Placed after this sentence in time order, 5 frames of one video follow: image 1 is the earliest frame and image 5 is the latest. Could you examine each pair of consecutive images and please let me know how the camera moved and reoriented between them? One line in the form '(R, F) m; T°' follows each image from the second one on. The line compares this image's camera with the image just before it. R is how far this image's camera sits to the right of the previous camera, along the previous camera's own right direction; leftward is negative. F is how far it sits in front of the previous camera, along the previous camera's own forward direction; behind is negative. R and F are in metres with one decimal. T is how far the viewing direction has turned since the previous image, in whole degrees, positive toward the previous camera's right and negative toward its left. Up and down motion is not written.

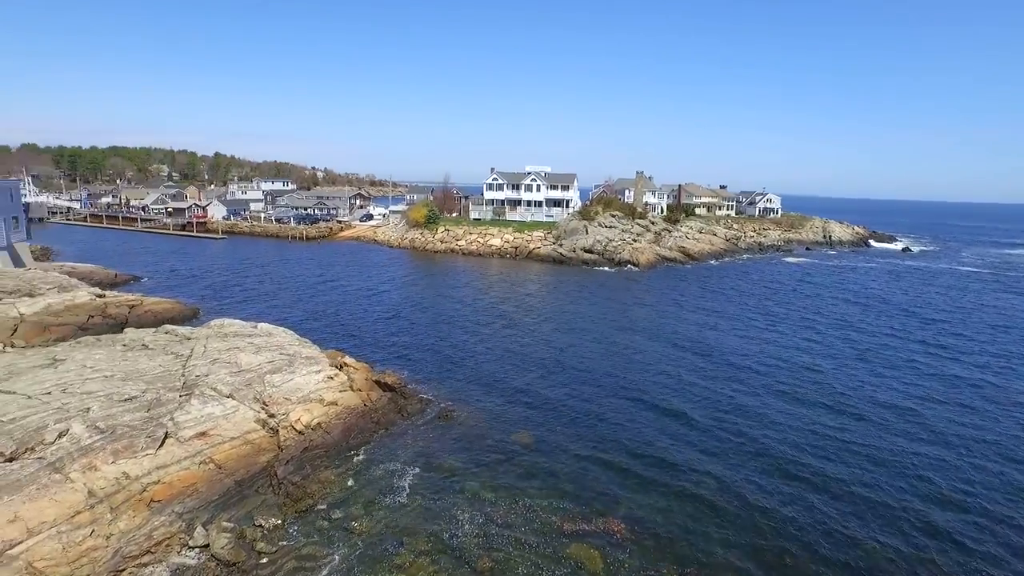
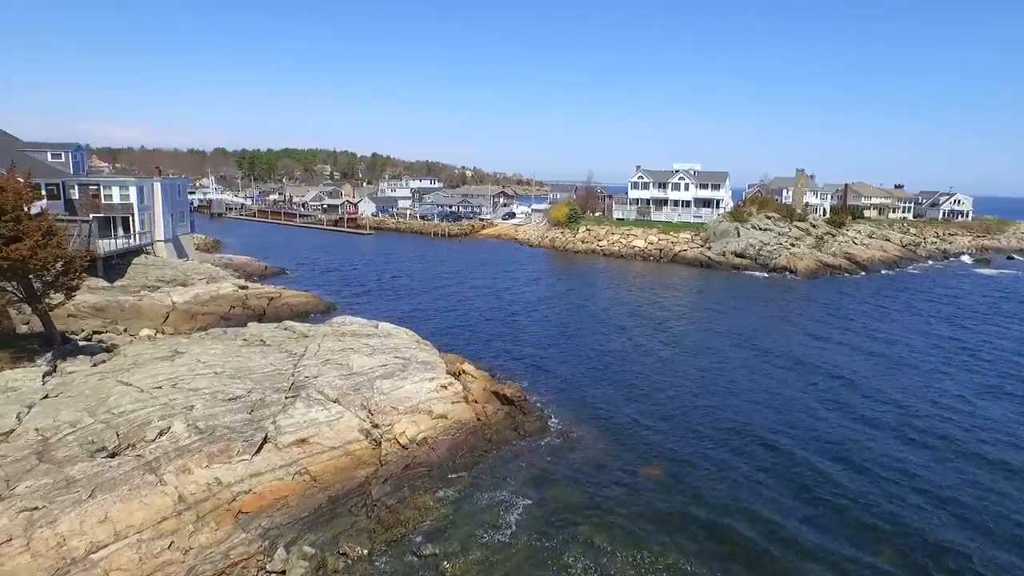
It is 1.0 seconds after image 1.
(+0.4, +2.5) m; -12°
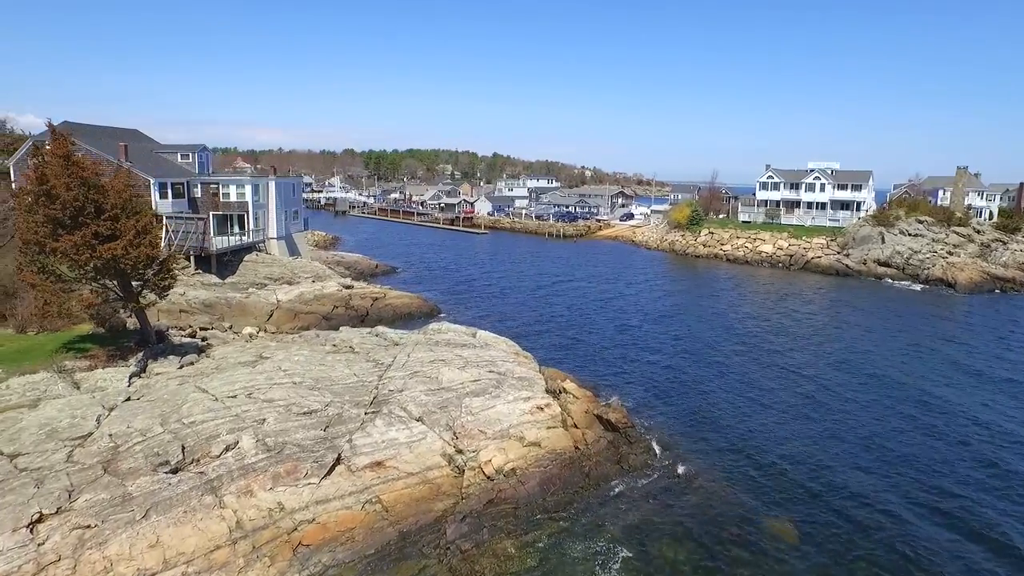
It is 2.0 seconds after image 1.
(+0.3, +2.5) m; -9°
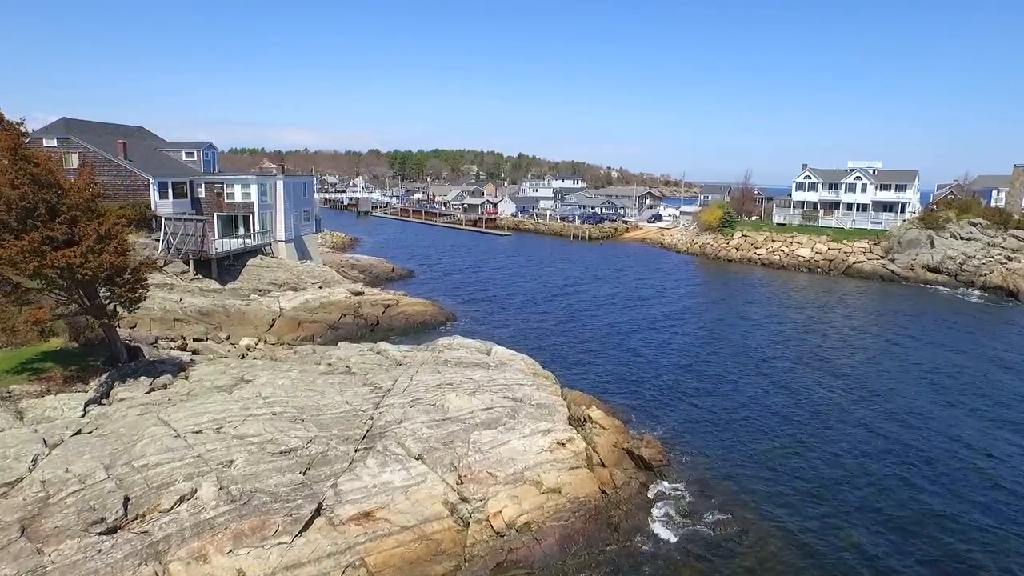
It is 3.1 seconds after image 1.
(+0.2, +2.8) m; -2°
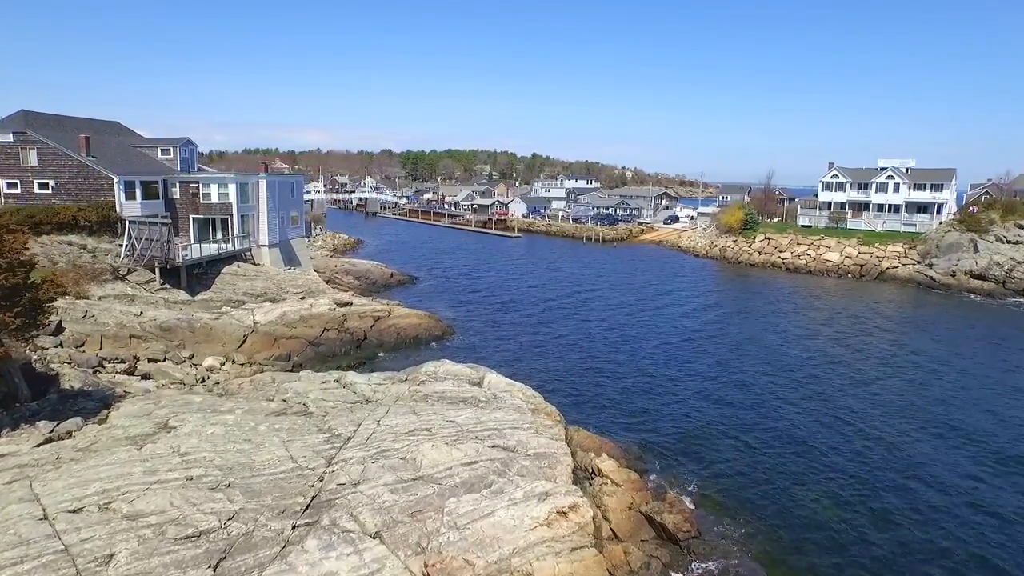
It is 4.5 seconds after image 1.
(+0.5, +3.7) m; -1°
